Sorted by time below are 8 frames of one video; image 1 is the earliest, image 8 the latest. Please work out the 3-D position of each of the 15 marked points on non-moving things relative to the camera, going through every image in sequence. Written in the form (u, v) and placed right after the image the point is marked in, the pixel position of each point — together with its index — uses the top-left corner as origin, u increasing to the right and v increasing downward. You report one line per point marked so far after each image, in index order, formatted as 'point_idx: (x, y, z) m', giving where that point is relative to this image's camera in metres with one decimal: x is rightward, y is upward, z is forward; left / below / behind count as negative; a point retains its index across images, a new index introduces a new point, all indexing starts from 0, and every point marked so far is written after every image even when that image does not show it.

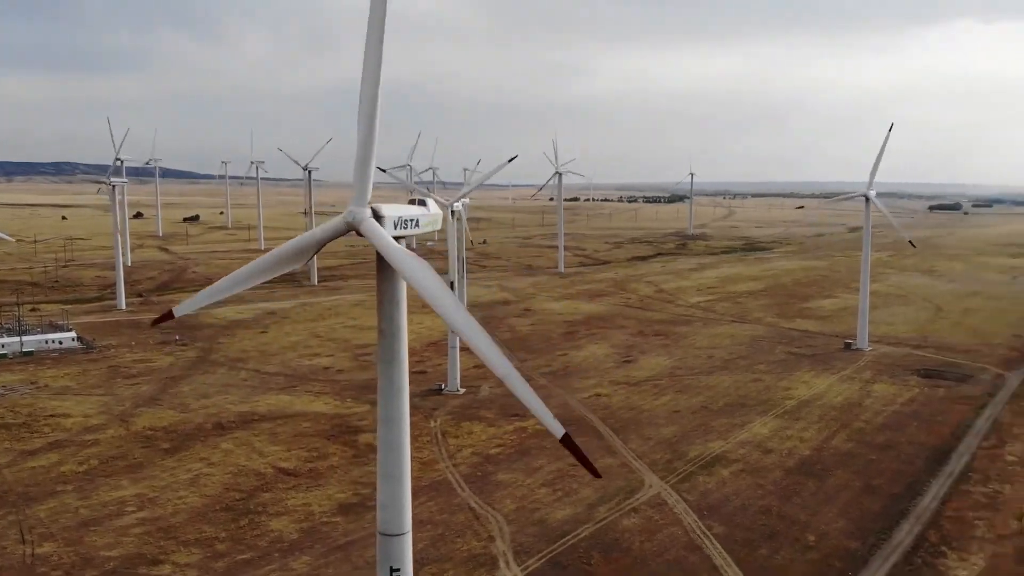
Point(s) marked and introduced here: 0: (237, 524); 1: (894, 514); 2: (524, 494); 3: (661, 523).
0: (-5.1, -4.4, +17.9) m
1: (+7.1, -4.2, +18.2) m
2: (+0.2, -4.0, +18.7) m
3: (+2.7, -4.2, +17.4) m
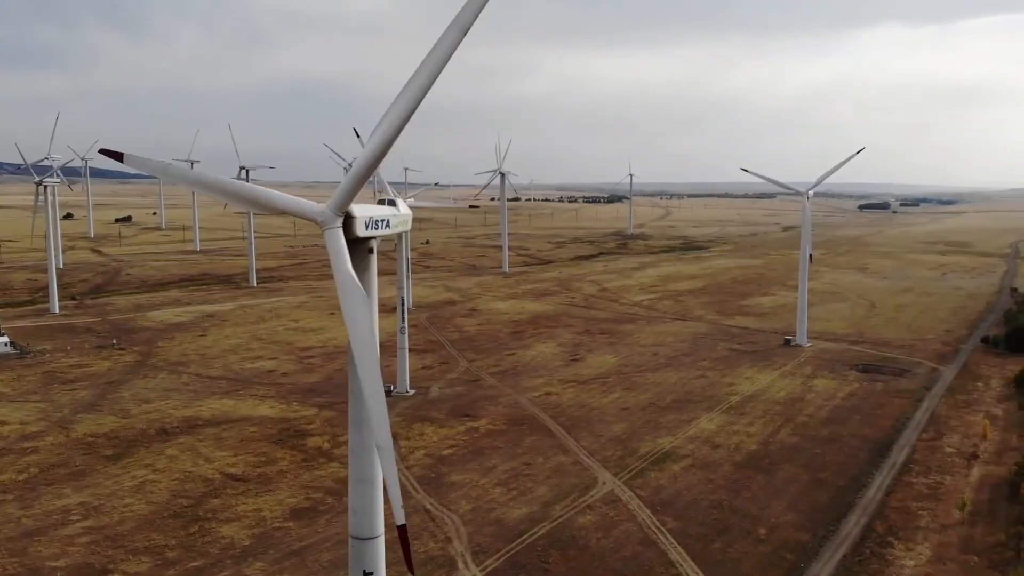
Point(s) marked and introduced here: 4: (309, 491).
0: (-5.9, -4.4, +17.6) m
1: (+6.3, -4.1, +18.6) m
2: (-0.6, -4.0, +18.7) m
3: (+1.9, -4.2, +17.6) m
4: (-4.1, -4.2, +19.9) m
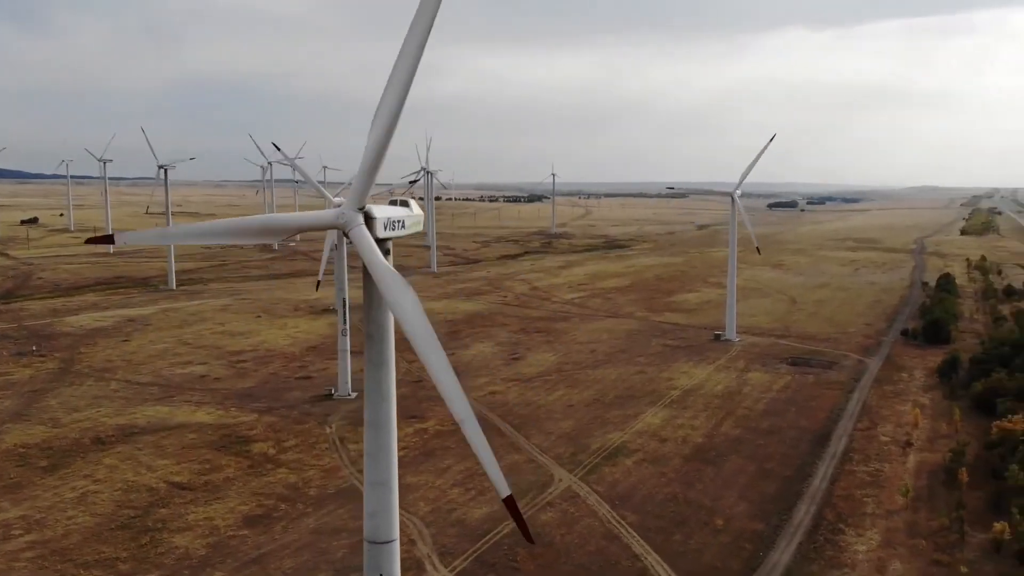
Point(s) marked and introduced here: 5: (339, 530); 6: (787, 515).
0: (-6.5, -4.4, +17.0) m
1: (+5.5, -4.1, +19.2) m
2: (-1.4, -4.0, +18.6) m
3: (+1.2, -4.1, +17.7) m
4: (-5.0, -4.2, +19.5) m
5: (-3.2, -4.5, +17.9) m
6: (+5.1, -4.2, +18.2) m
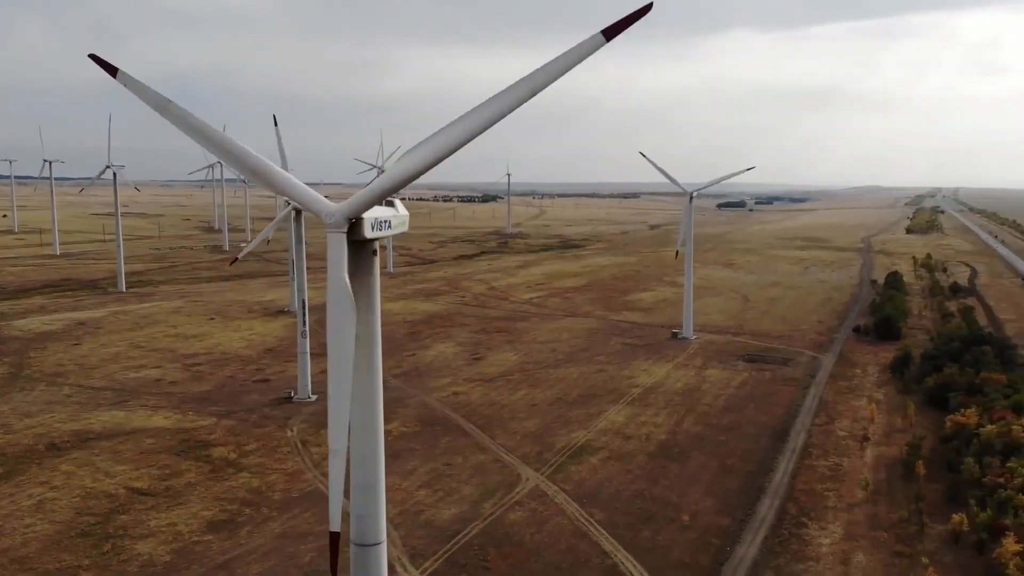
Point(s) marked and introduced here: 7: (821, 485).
0: (-7.1, -4.5, +16.6) m
1: (+4.8, -4.0, +19.4) m
2: (-2.1, -4.0, +18.5) m
3: (+0.6, -4.1, +17.8) m
4: (-5.7, -4.3, +19.2) m
5: (-3.8, -4.5, +17.7) m
6: (+4.5, -4.2, +18.4) m
7: (+6.2, -4.0, +19.6) m
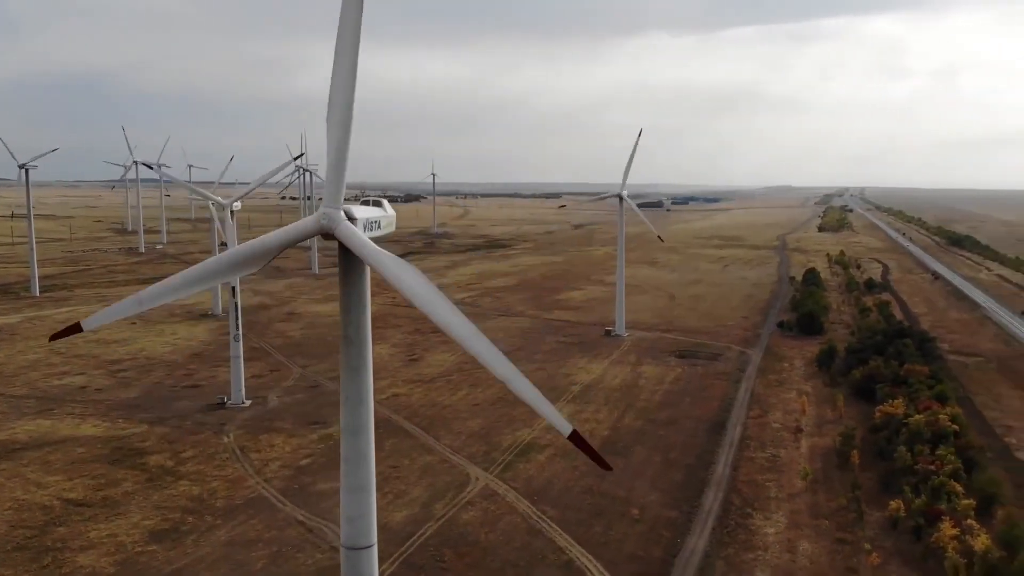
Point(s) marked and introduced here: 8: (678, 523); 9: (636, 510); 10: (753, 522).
0: (-7.8, -4.6, +16.0) m
1: (+3.8, -4.0, +19.8) m
2: (-3.0, -4.0, +18.4) m
3: (-0.3, -4.1, +17.8) m
4: (-6.7, -4.3, +18.7) m
5: (-4.6, -4.5, +17.4) m
6: (+3.6, -4.2, +18.8) m
7: (+5.2, -3.9, +20.2) m
8: (+3.0, -4.3, +17.7) m
9: (+2.3, -4.2, +18.3) m
10: (+4.4, -4.3, +17.9) m
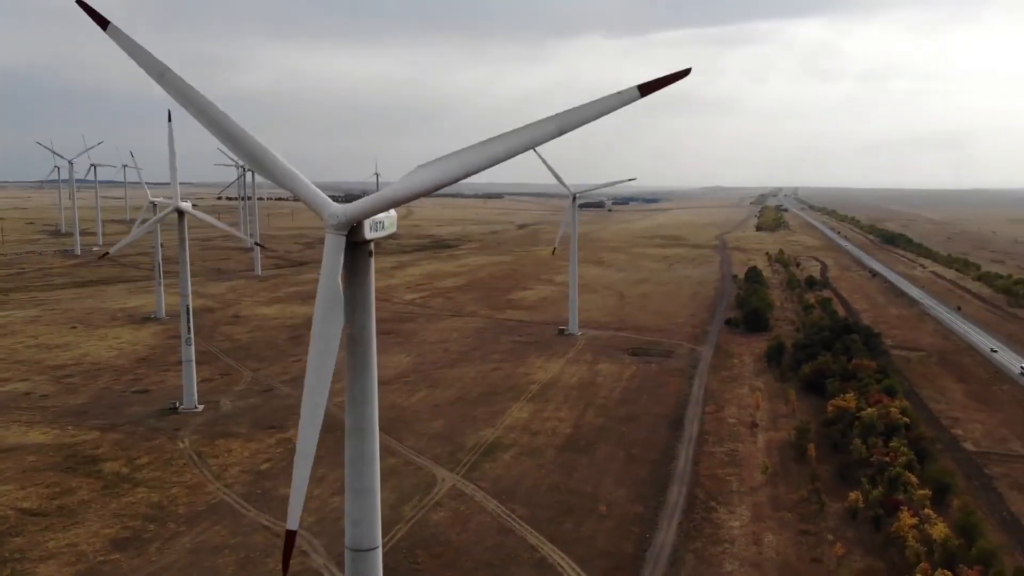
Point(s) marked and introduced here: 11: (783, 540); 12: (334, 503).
0: (-8.2, -4.6, +15.6) m
1: (+3.1, -3.9, +20.1) m
2: (-3.6, -4.0, +18.2) m
3: (-0.8, -4.1, +17.8) m
4: (-7.3, -4.4, +18.3) m
5: (-5.1, -4.6, +17.1) m
6: (+2.9, -4.1, +19.1) m
7: (+4.4, -3.9, +20.5) m
8: (+2.5, -4.3, +18.0) m
9: (+1.7, -4.2, +18.4) m
10: (+3.8, -4.3, +18.2) m
11: (+4.8, -4.4, +17.1) m
12: (-3.5, -4.2, +19.2) m
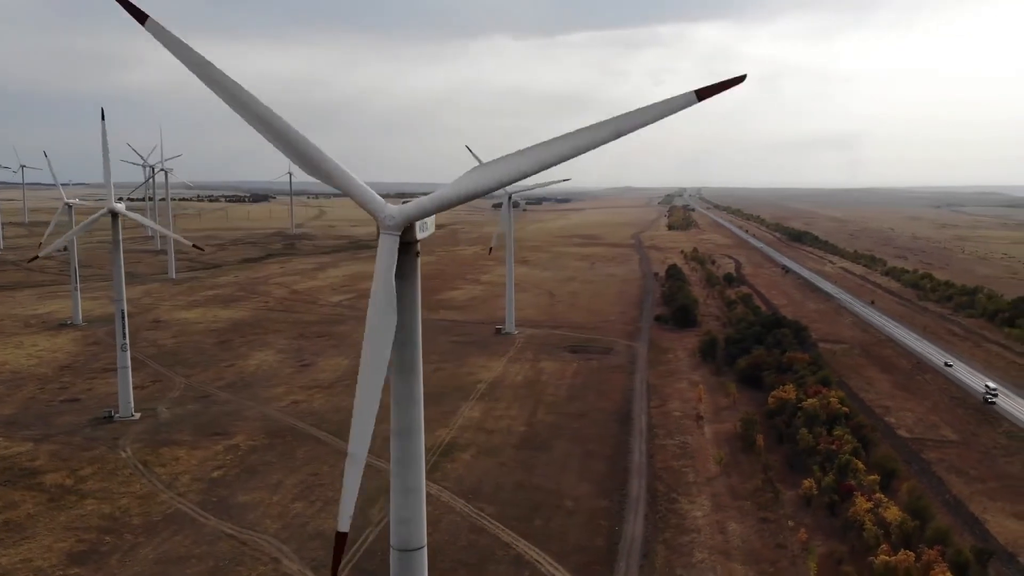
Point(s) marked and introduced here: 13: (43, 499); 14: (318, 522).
0: (-8.5, -4.7, +14.8) m
1: (+2.3, -3.9, +20.5) m
2: (-4.2, -4.1, +17.9) m
3: (-1.4, -4.1, +17.8) m
4: (-7.9, -4.5, +17.7) m
5: (-5.6, -4.6, +16.7) m
6: (+2.2, -4.1, +19.4) m
7: (+3.6, -3.8, +21.1) m
8: (+1.9, -4.2, +18.3) m
9: (+1.1, -4.1, +18.7) m
10: (+3.2, -4.2, +18.7) m
11: (+4.2, -4.4, +17.6) m
12: (-4.2, -4.3, +18.9) m
13: (-9.3, -4.2, +19.3) m
14: (-3.6, -4.4, +18.1) m
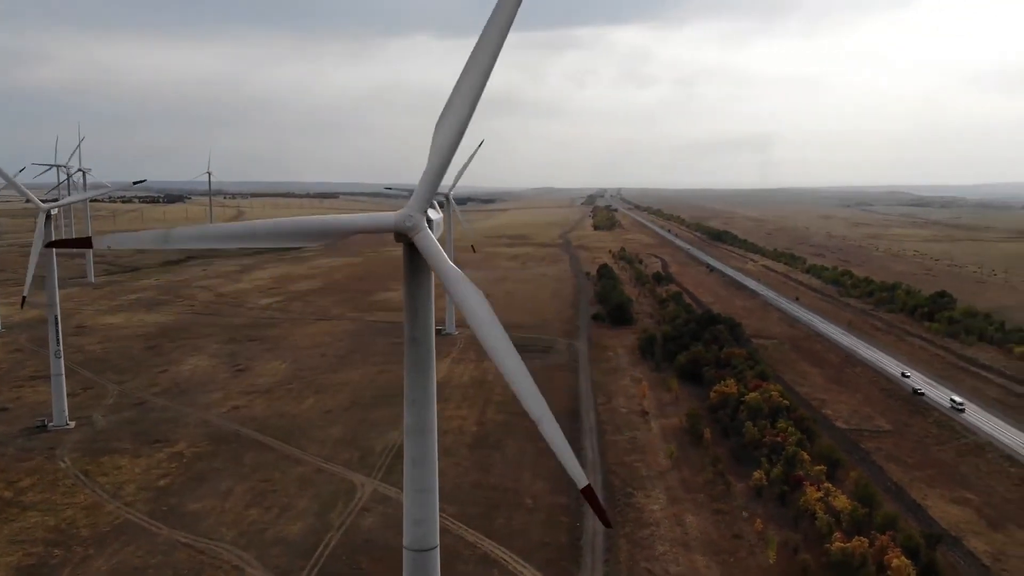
0: (-8.9, -4.8, +14.1) m
1: (+1.3, -3.9, +20.8) m
2: (-4.9, -4.1, +17.6) m
3: (-2.1, -4.1, +17.8) m
4: (-8.5, -4.5, +17.0) m
5: (-6.2, -4.7, +16.3) m
6: (+1.4, -4.1, +19.7) m
7: (+2.6, -3.8, +21.4) m
8: (+1.1, -4.2, +18.5) m
9: (+0.3, -4.1, +18.9) m
10: (+2.4, -4.2, +19.0) m
11: (+3.5, -4.3, +18.1) m
12: (-5.0, -4.3, +18.6) m
13: (-10.1, -4.3, +18.5) m
14: (-4.3, -4.4, +17.9) m
